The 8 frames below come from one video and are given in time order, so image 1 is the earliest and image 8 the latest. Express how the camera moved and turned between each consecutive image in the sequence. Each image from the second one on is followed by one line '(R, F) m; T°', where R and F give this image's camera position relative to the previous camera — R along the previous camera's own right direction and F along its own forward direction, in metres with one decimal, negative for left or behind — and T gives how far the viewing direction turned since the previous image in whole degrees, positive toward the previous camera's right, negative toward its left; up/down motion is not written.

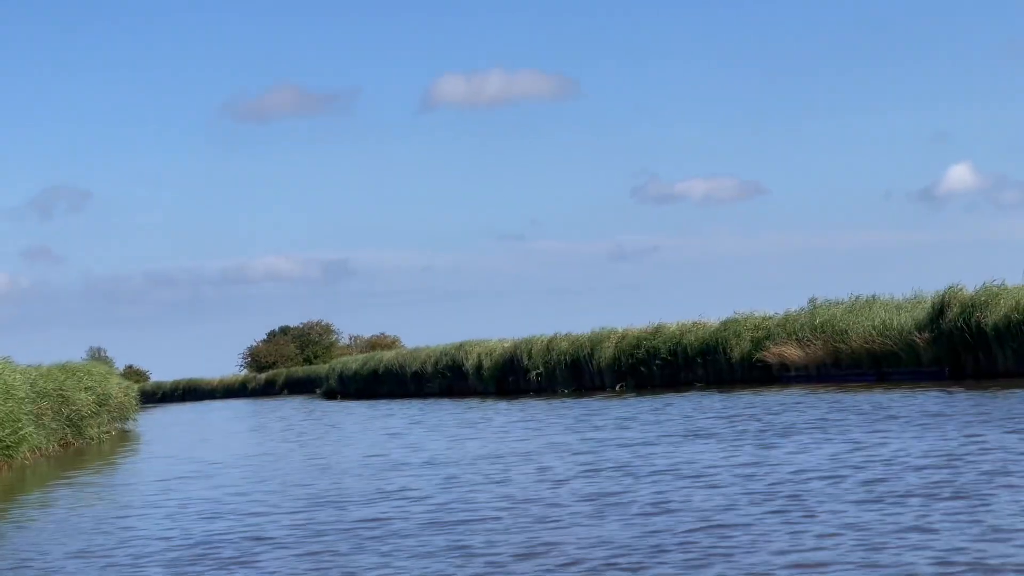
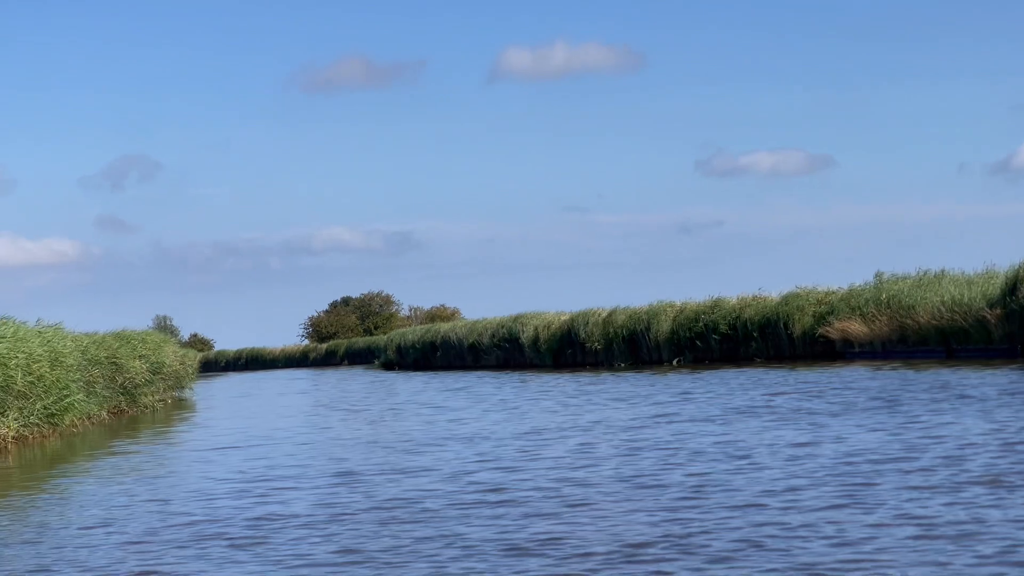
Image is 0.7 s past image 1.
(+0.1, +0.4) m; -2°
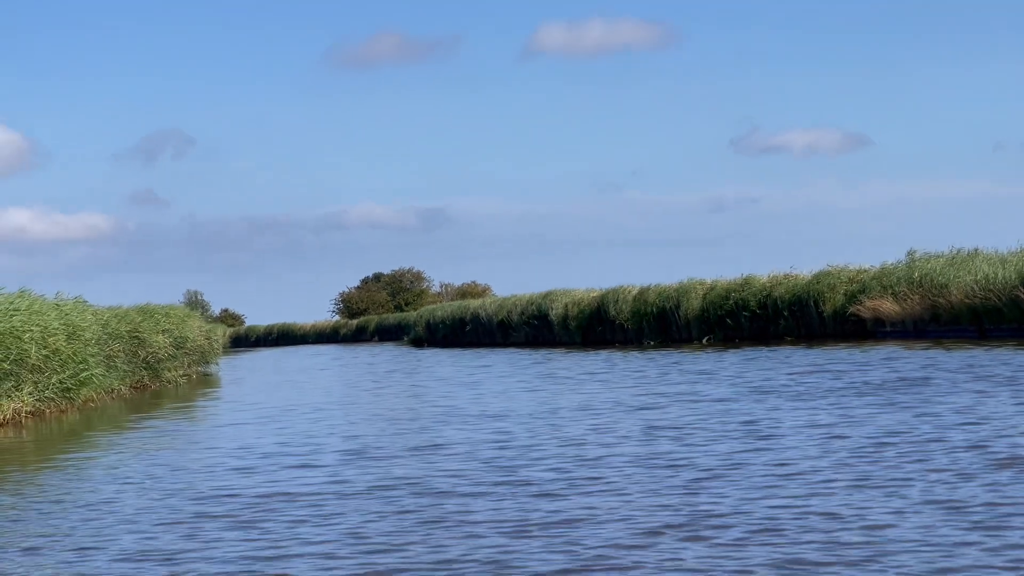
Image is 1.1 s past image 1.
(+0.1, +0.3) m; -1°
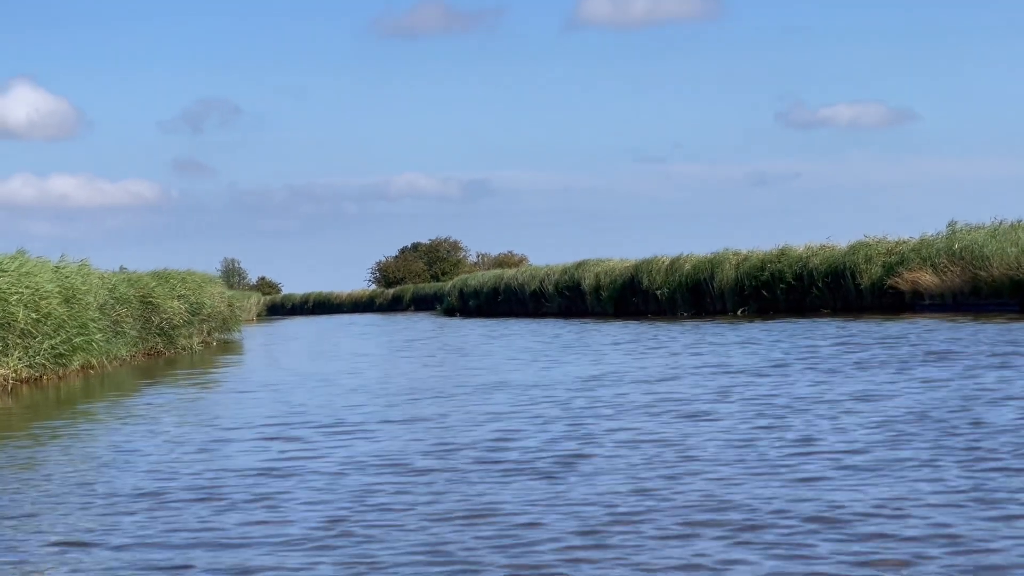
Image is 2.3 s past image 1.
(+0.3, +0.7) m; -2°
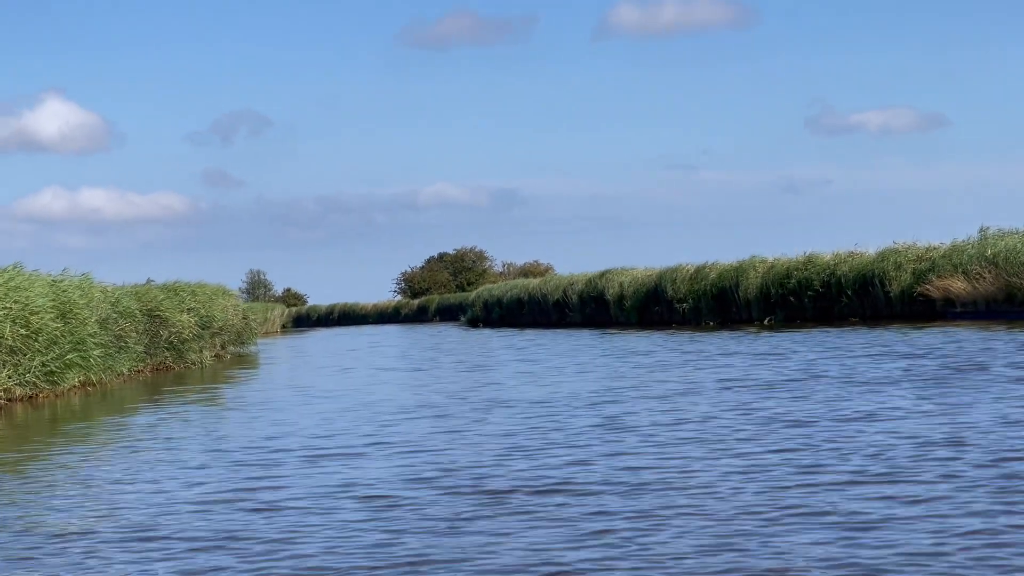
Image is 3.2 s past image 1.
(+0.2, +0.6) m; -1°
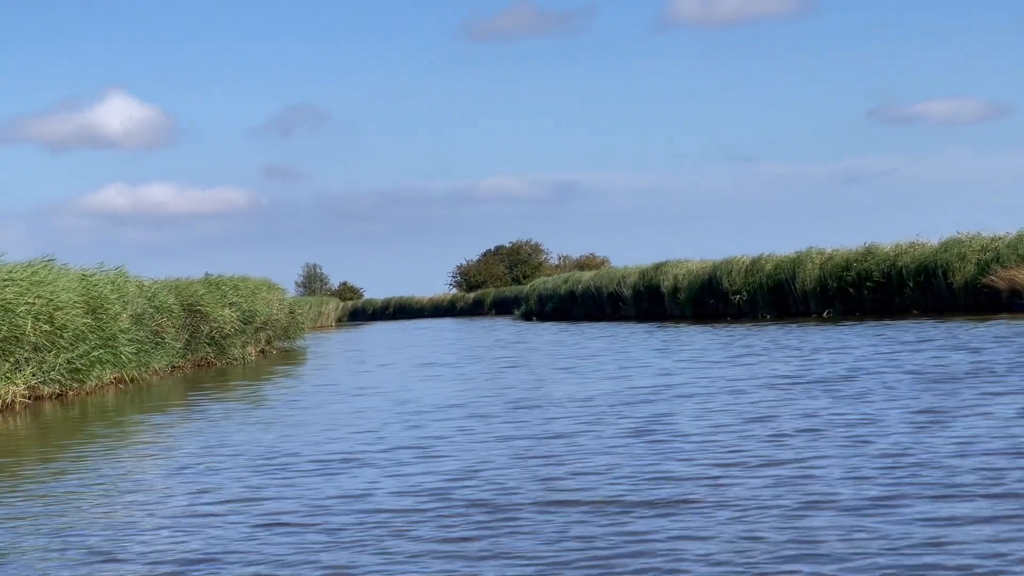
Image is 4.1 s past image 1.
(+0.1, +0.6) m; -2°
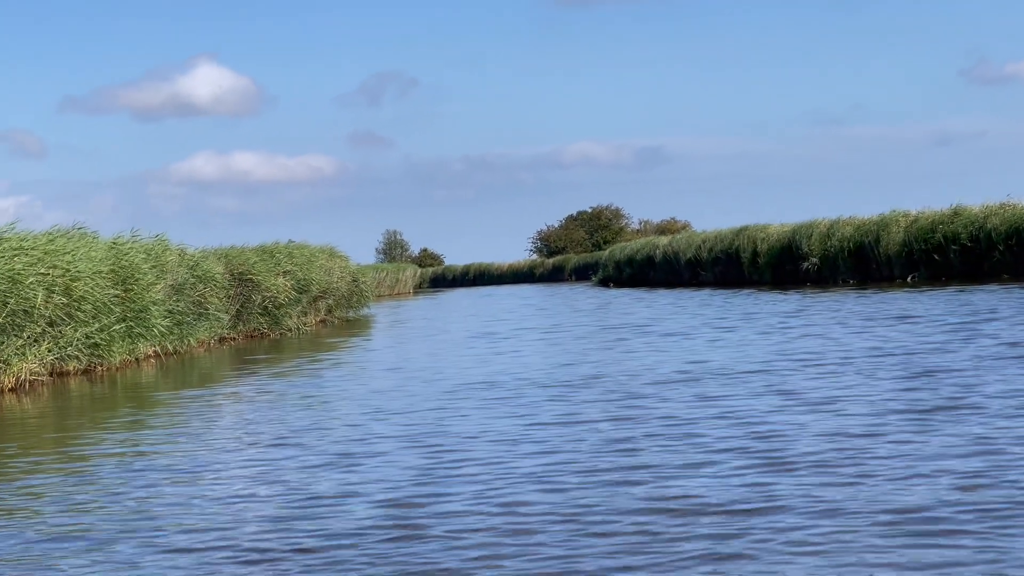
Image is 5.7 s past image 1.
(+0.3, +1.0) m; -3°
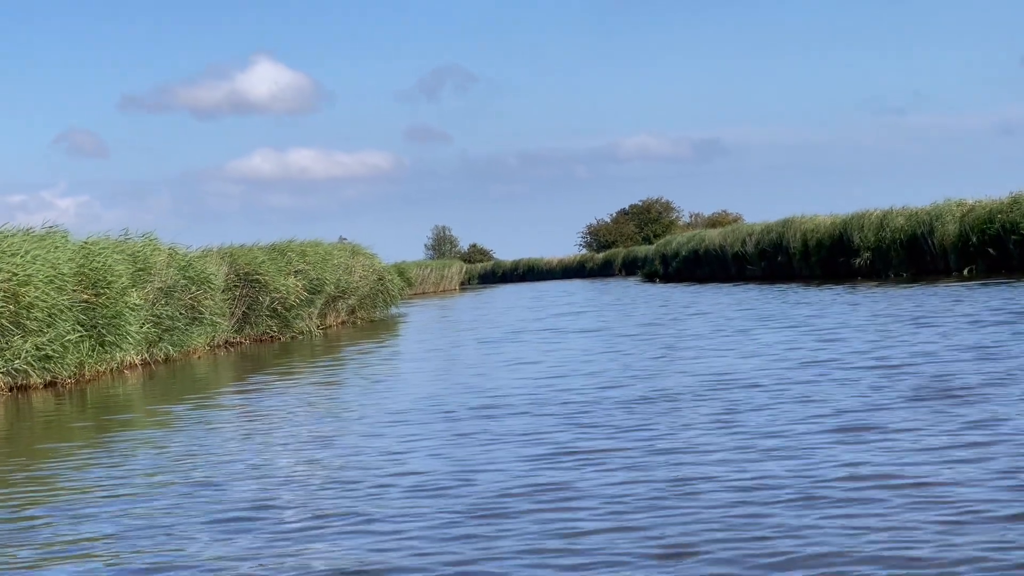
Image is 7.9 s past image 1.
(+0.4, +1.3) m; -2°
